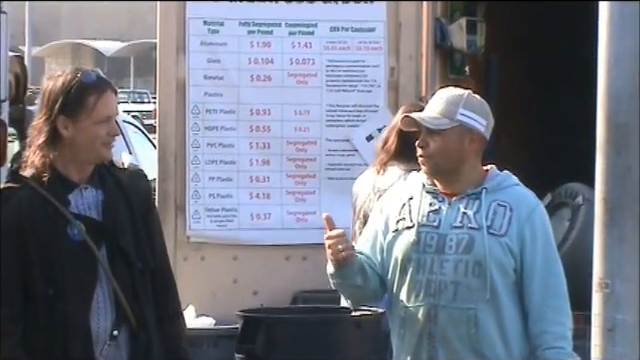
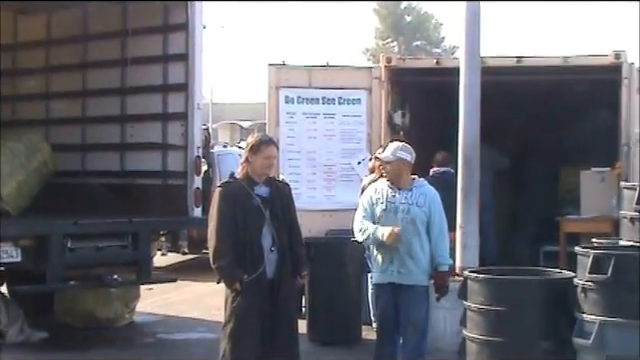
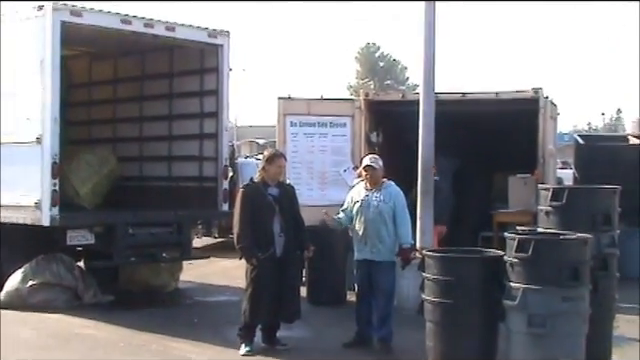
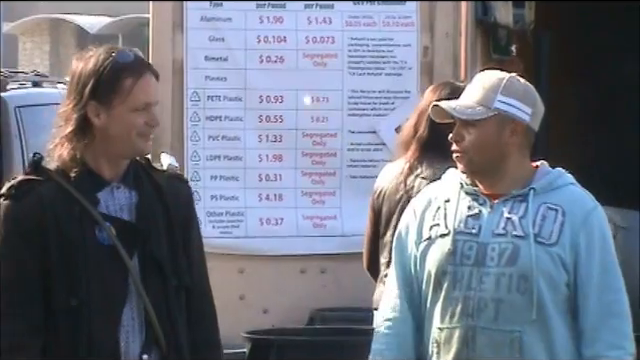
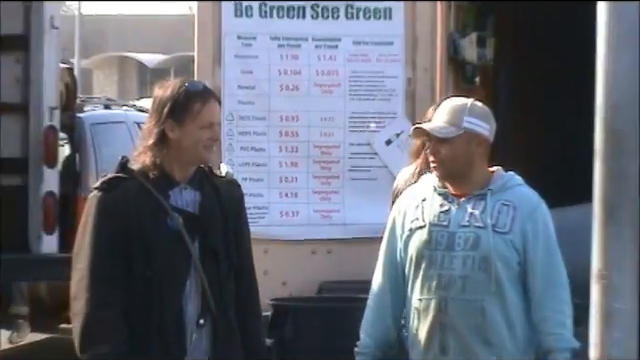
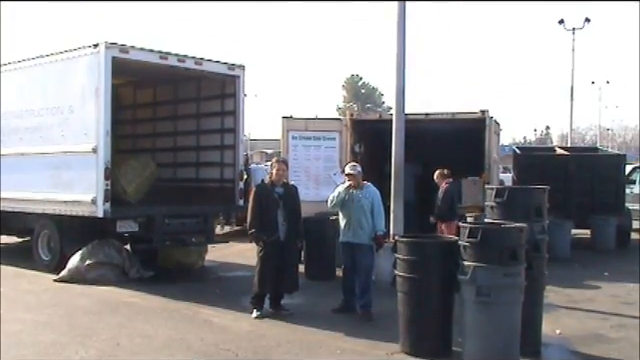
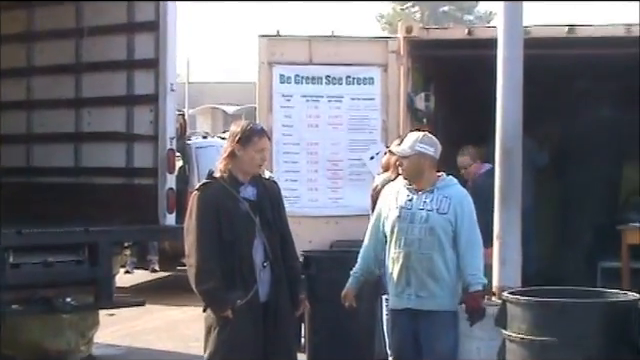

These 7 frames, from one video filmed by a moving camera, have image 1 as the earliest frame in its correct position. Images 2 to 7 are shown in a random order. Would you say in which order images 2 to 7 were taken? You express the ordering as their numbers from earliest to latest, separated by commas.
4, 5, 6, 3, 2, 7
